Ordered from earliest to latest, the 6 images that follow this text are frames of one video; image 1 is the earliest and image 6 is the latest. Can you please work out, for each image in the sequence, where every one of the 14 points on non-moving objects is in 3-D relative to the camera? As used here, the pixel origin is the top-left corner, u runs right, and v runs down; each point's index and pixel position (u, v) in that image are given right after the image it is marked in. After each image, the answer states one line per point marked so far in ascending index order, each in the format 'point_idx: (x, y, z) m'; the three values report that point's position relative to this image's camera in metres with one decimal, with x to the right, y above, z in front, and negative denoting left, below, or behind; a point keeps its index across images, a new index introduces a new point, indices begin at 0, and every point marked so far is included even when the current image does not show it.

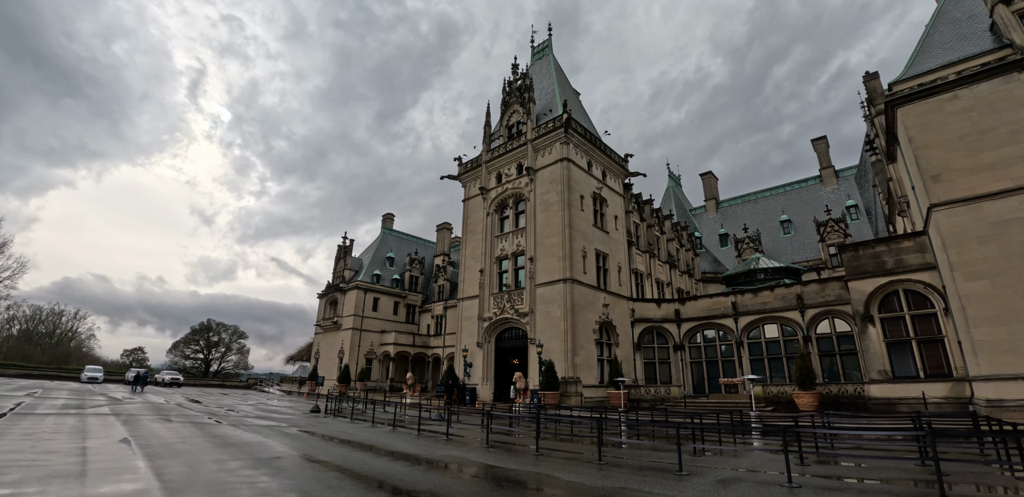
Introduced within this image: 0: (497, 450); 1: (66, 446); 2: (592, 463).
0: (-0.2, -5.4, +12.1) m
1: (-9.4, -4.3, +9.5) m
2: (+1.9, -4.6, +9.7) m
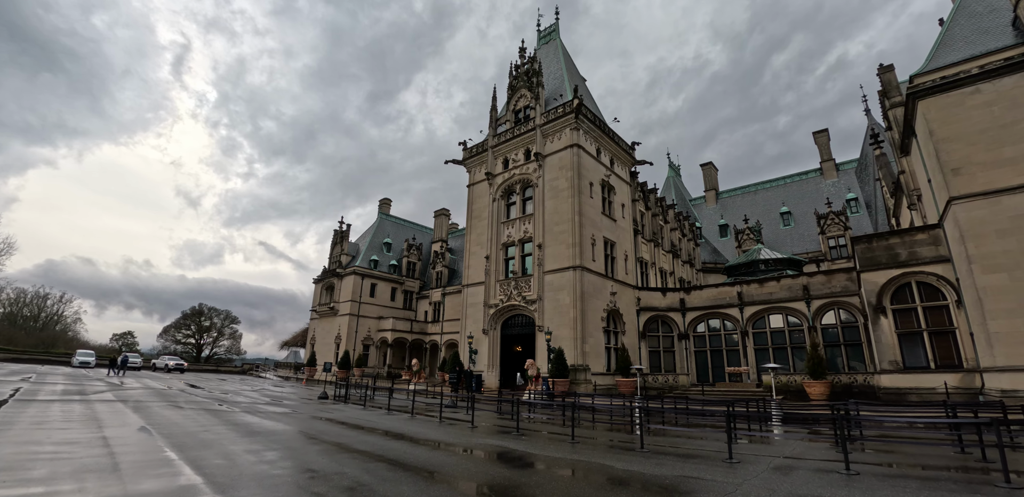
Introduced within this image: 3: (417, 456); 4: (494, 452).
0: (+0.5, -5.0, +12.0) m
1: (-8.6, -3.9, +9.1) m
2: (+2.7, -4.3, +9.7) m
3: (-1.9, -4.2, +9.0) m
4: (-0.8, -4.6, +10.3) m
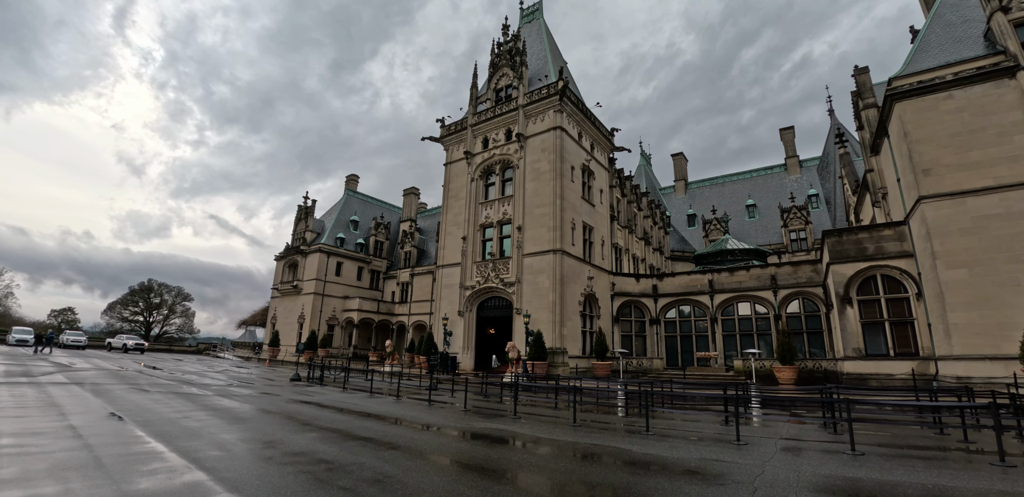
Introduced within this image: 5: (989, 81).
0: (+0.3, -4.5, +11.9) m
1: (-8.5, -3.2, +8.2) m
2: (+2.8, -4.0, +9.7) m
3: (-1.7, -3.8, +8.7) m
4: (-0.8, -4.2, +10.1) m
5: (+16.6, +5.9, +15.5) m
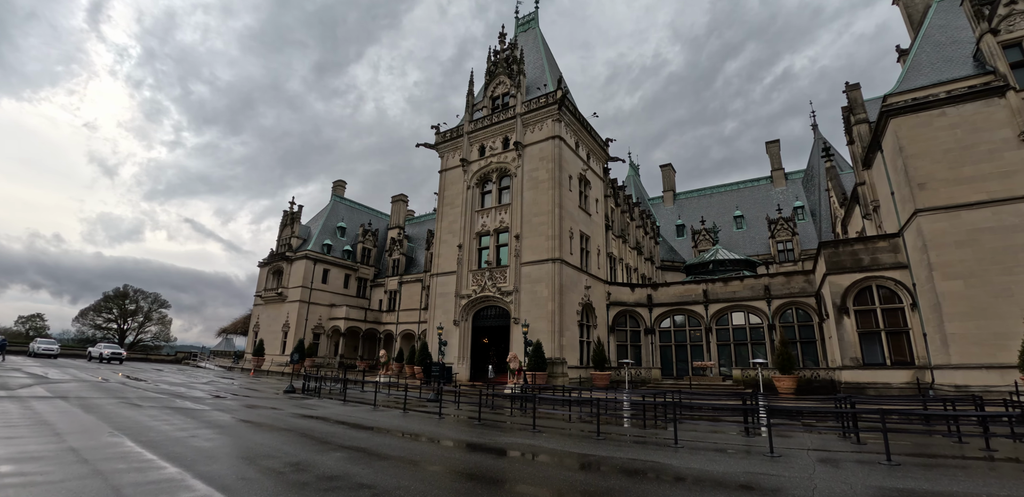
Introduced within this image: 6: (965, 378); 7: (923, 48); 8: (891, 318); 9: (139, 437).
0: (+0.7, -4.8, +11.6) m
1: (-7.9, -3.3, +7.5) m
2: (+3.3, -4.2, +9.6) m
3: (-1.2, -3.9, +8.3) m
4: (-0.3, -4.4, +9.8) m
5: (+16.9, +5.4, +16.2) m
6: (+14.6, -4.2, +14.5) m
7: (+17.3, +8.5, +18.8) m
8: (+15.2, -2.8, +17.9) m
9: (-7.1, -3.6, +8.5) m
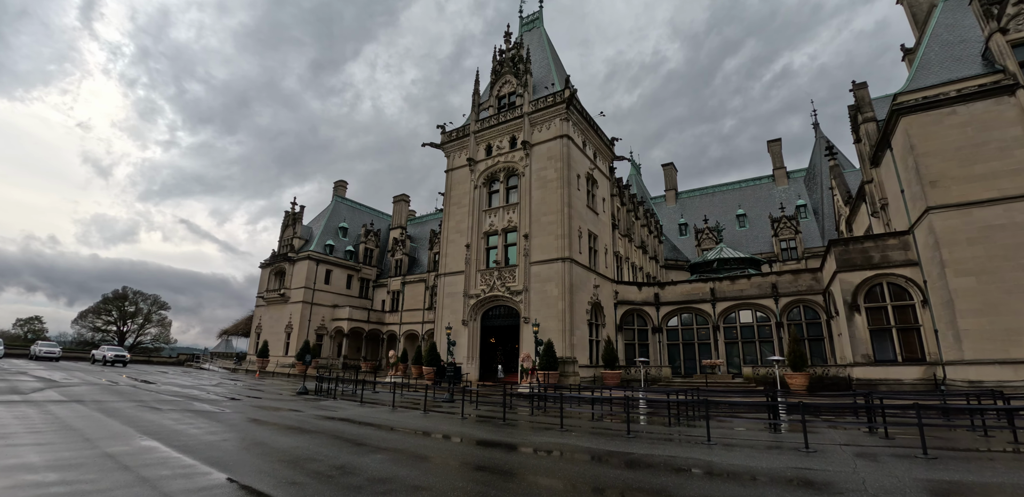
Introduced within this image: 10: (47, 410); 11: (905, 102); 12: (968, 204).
0: (+1.4, -4.8, +11.6) m
1: (-7.1, -3.4, +7.4) m
2: (+4.0, -4.2, +9.6) m
3: (-0.5, -3.9, +8.3) m
4: (+0.4, -4.3, +9.7) m
5: (+17.5, +5.5, +16.3) m
6: (+15.3, -4.1, +14.6) m
7: (+17.8, +8.6, +19.0) m
8: (+15.7, -2.7, +18.0) m
9: (-6.4, -3.6, +8.4) m
10: (-11.7, -4.0, +11.1) m
11: (+15.4, +5.7, +17.5) m
12: (+16.2, +1.6, +15.8) m
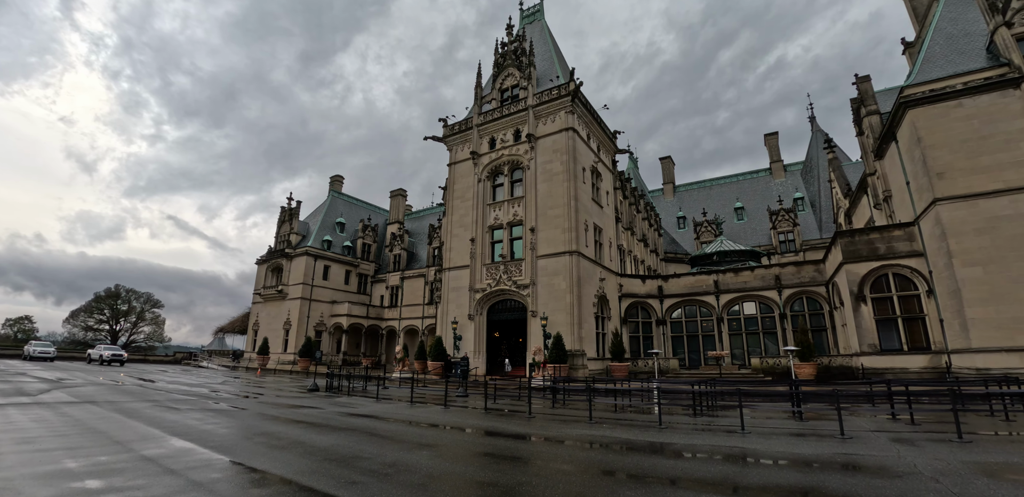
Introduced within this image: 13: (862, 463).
0: (+2.1, -4.6, +11.6) m
1: (-6.4, -3.3, +7.2) m
2: (+4.7, -4.0, +9.7) m
3: (+0.3, -3.8, +8.3) m
4: (+1.1, -4.2, +9.7) m
5: (+18.0, +5.9, +16.6) m
6: (+15.9, -3.8, +15.0) m
7: (+18.2, +9.0, +19.2) m
8: (+16.3, -2.3, +18.4) m
9: (-5.7, -3.5, +8.2) m
10: (-11.0, -3.9, +10.8) m
11: (+15.8, +6.1, +17.7) m
12: (+16.7, +1.9, +16.1) m
13: (+5.2, -3.2, +6.7) m
